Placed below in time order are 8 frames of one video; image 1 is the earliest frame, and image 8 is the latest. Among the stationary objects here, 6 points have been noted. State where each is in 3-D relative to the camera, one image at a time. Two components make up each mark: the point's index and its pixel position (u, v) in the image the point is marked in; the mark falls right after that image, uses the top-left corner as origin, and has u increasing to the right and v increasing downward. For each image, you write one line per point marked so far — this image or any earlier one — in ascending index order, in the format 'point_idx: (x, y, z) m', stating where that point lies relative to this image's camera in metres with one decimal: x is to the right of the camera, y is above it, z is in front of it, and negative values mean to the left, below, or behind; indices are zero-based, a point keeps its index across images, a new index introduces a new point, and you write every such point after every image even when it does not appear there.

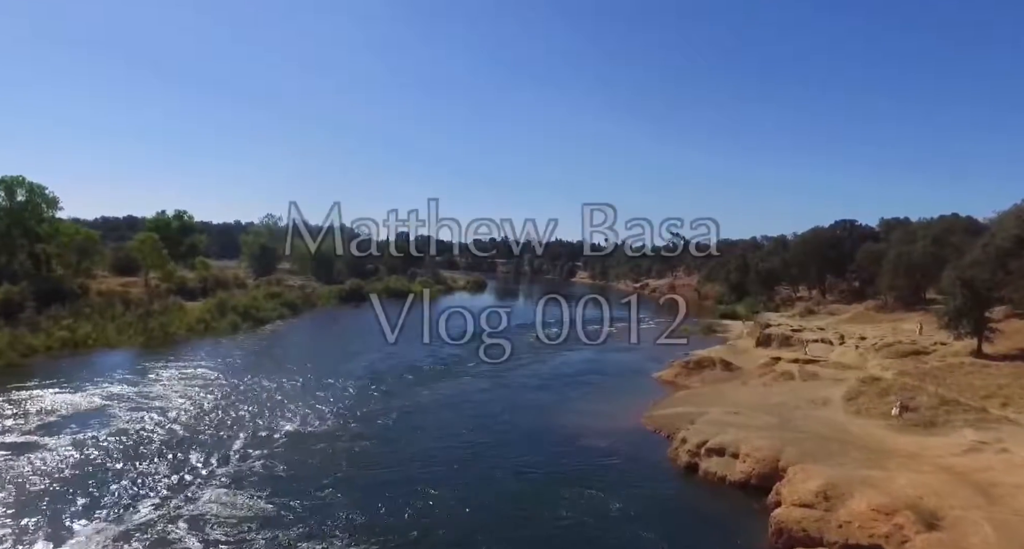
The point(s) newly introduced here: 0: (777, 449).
0: (+8.7, -5.7, +19.9) m
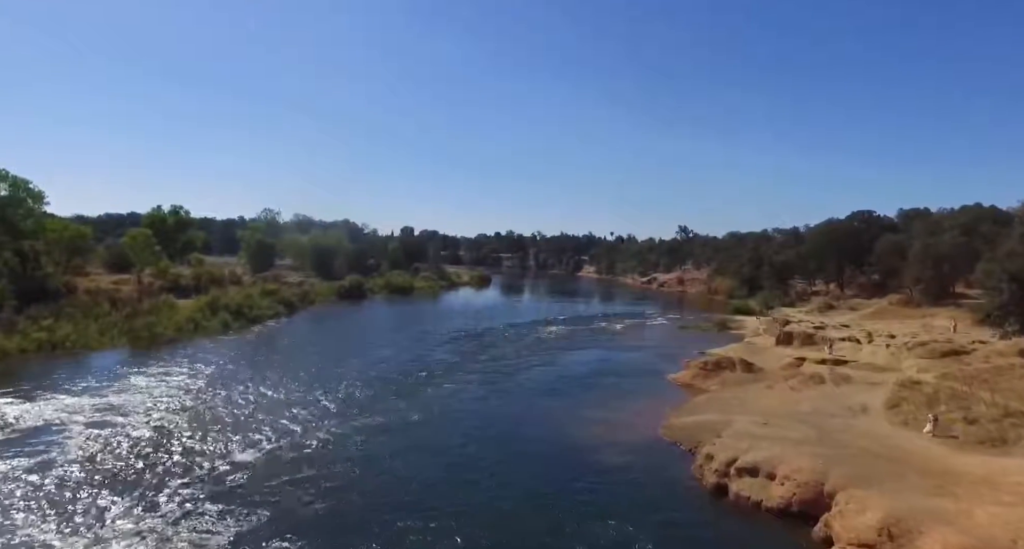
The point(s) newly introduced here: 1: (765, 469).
0: (+8.8, -5.5, +17.3) m
1: (+7.5, -5.8, +18.0) m
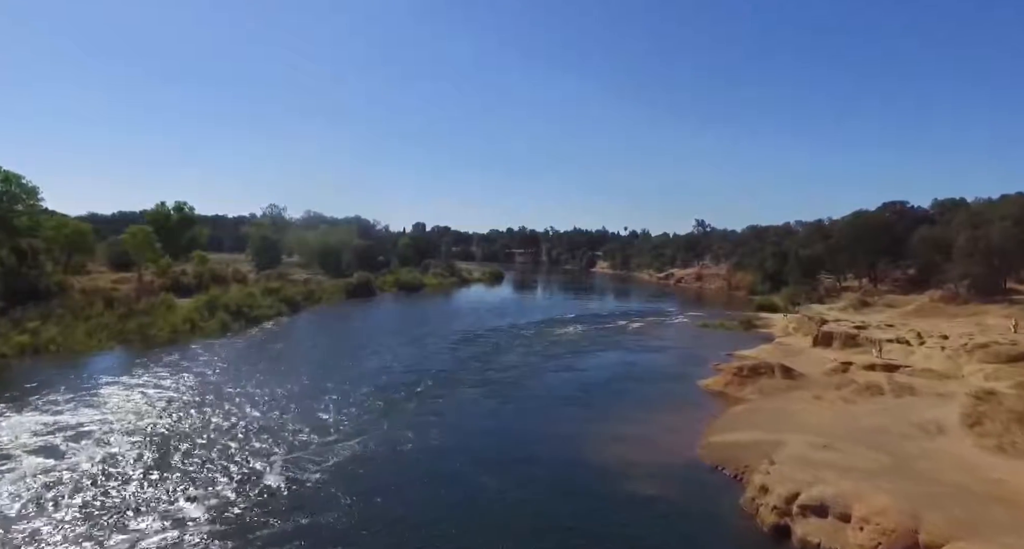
0: (+9.2, -5.4, +14.0) m
1: (+7.9, -5.7, +14.8) m
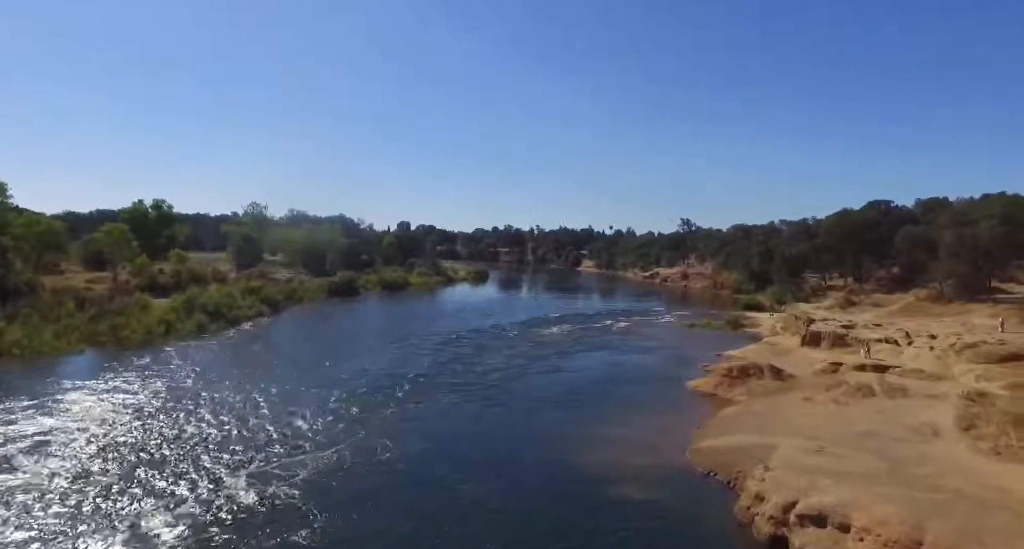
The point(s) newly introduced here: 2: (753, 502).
0: (+8.9, -5.4, +13.5) m
1: (+7.6, -5.7, +14.2) m
2: (+6.4, -6.0, +16.2) m
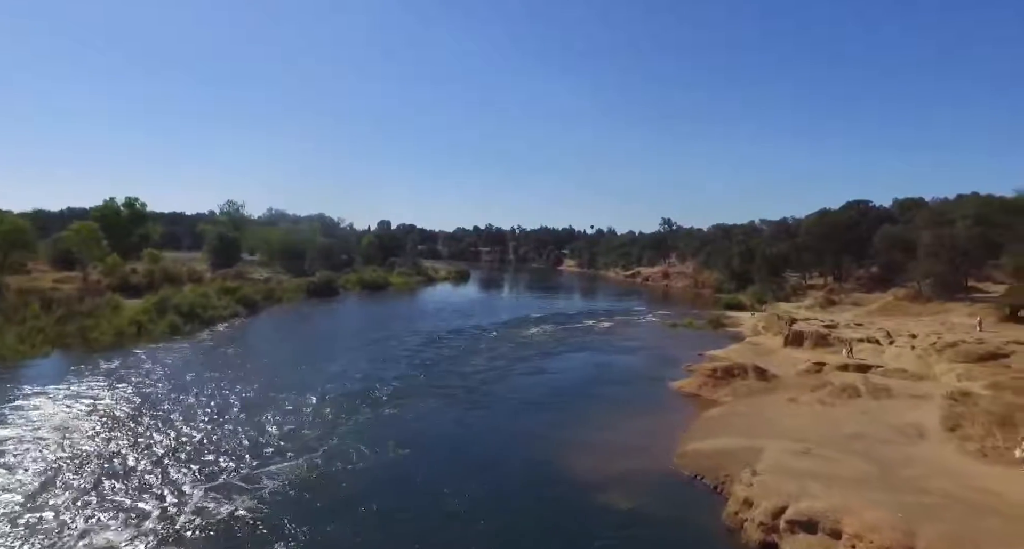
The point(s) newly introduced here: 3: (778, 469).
0: (+8.5, -5.4, +13.2) m
1: (+7.2, -5.7, +13.9) m
2: (+6.0, -6.0, +15.8) m
3: (+7.5, -5.5, +17.2) m
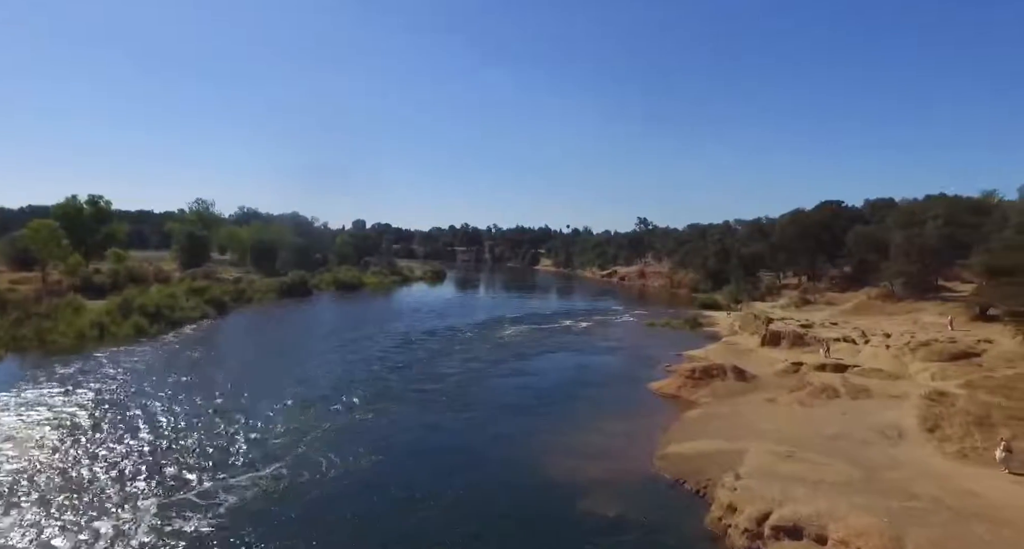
0: (+8.1, -5.5, +13.0) m
1: (+6.7, -5.7, +13.6) m
2: (+5.4, -6.1, +15.5) m
3: (+6.9, -5.5, +17.0) m
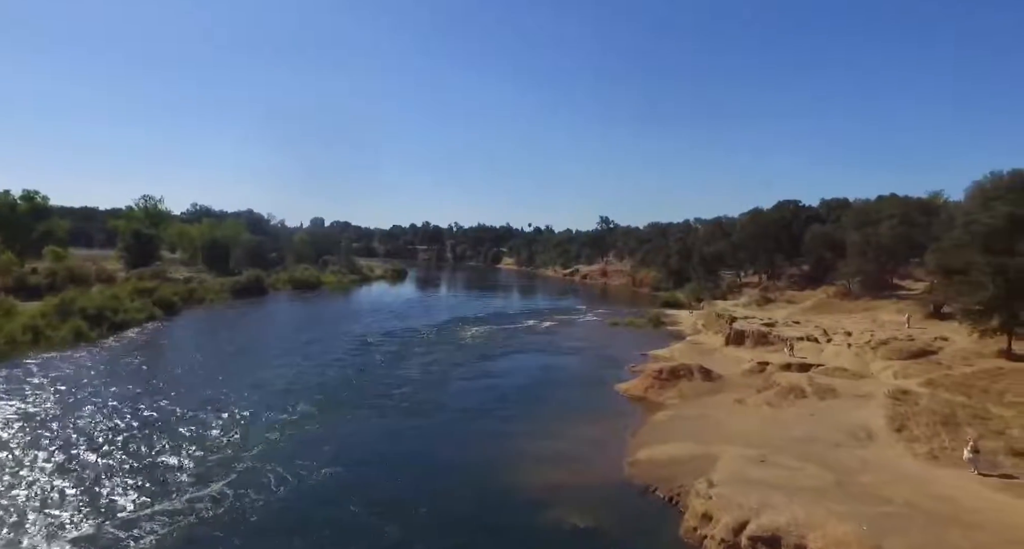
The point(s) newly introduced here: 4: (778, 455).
0: (+7.4, -5.5, +12.6) m
1: (+6.1, -5.8, +13.1) m
2: (+4.6, -6.1, +14.9) m
3: (+6.0, -5.6, +16.5) m
4: (+7.9, -5.3, +18.0) m
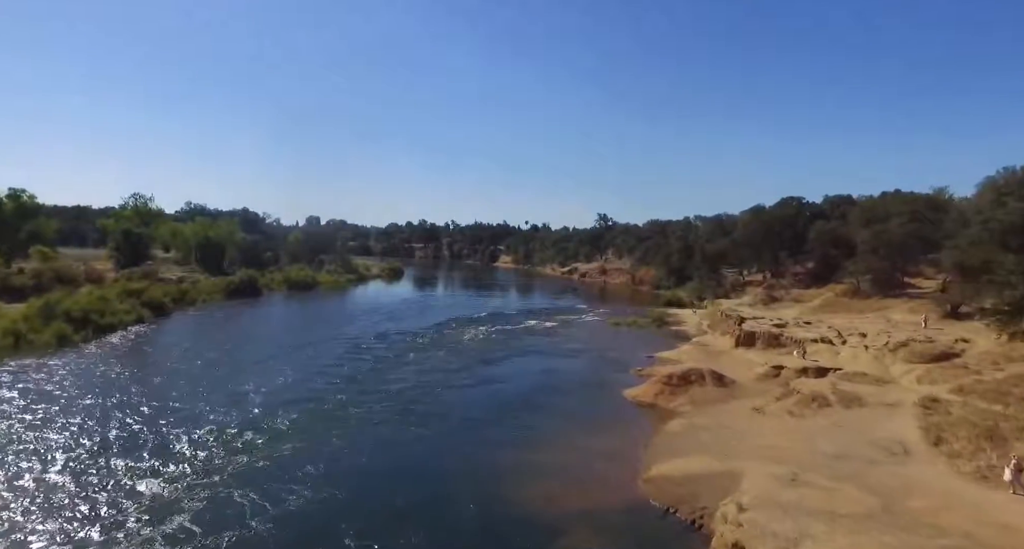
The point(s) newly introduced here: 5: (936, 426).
0: (+7.7, -5.6, +11.1) m
1: (+6.3, -5.8, +11.7) m
2: (+4.9, -6.2, +13.5) m
3: (+6.3, -5.6, +15.1) m
4: (+8.1, -5.4, +16.6) m
5: (+13.4, -4.8, +19.3) m
